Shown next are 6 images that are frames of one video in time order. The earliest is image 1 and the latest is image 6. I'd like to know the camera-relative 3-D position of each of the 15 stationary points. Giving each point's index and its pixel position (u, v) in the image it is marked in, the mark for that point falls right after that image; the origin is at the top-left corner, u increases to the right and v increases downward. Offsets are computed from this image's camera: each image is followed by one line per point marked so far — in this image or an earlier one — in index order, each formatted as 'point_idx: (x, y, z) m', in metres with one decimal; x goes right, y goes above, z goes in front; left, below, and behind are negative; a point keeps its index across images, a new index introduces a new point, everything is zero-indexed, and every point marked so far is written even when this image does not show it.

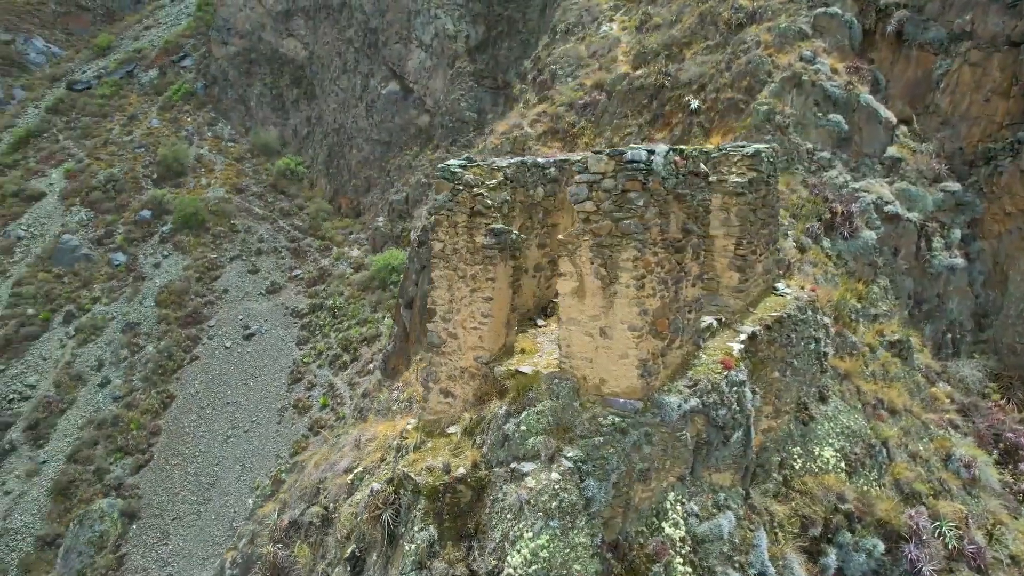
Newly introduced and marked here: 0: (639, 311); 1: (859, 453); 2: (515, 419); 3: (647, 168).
0: (+0.9, -0.2, +4.9) m
1: (+3.7, -1.7, +6.9) m
2: (-0.1, -1.0, +5.1) m
3: (+1.0, +0.9, +4.8) m
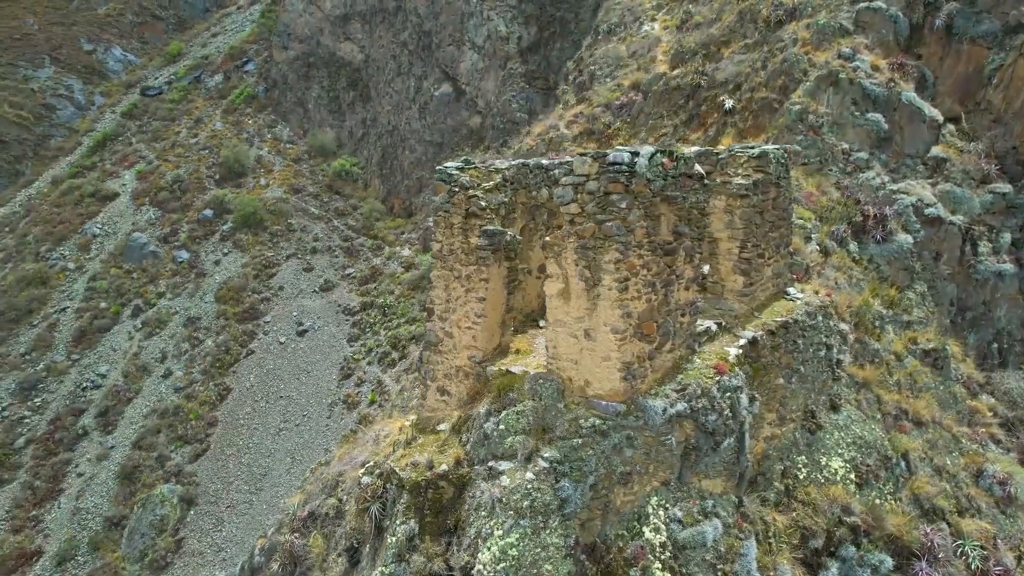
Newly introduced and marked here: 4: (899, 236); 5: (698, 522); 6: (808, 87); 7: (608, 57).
0: (+0.8, -0.2, +4.9) m
1: (+3.7, -1.8, +6.7) m
2: (-0.2, -1.0, +5.2) m
3: (+0.8, +0.9, +4.8) m
4: (+5.9, +0.8, +10.1) m
5: (+1.4, -1.8, +5.0) m
6: (+5.4, +3.7, +12.1) m
7: (+2.8, +6.7, +19.1) m
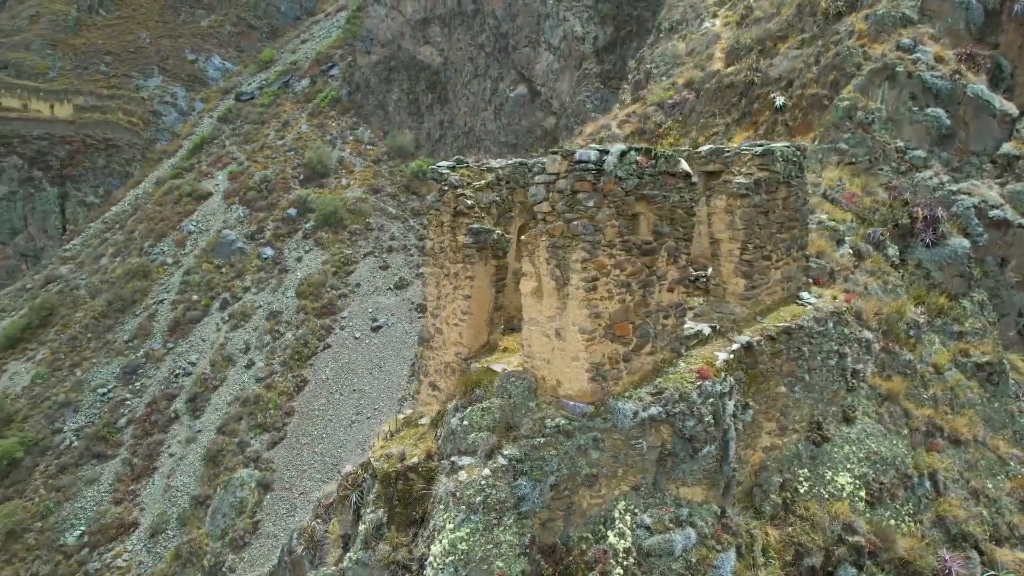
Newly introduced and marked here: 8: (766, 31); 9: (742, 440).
0: (+0.6, -0.2, +4.8) m
1: (+3.6, -1.9, +6.3) m
2: (-0.4, -1.0, +5.2) m
3: (+0.6, +0.9, +4.8) m
4: (+6.3, +0.7, +9.4) m
5: (+1.2, -1.8, +4.9) m
6: (+6.0, +3.6, +11.4) m
7: (+4.4, +6.7, +18.7) m
8: (+5.9, +5.9, +15.2) m
9: (+2.0, -1.3, +5.7) m
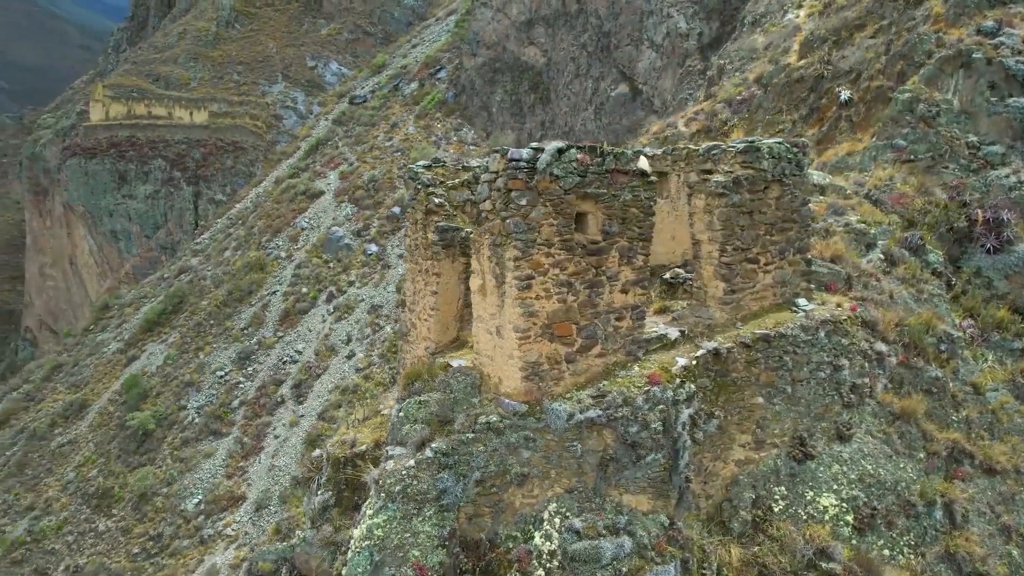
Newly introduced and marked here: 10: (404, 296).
0: (+0.1, -0.2, +4.8) m
1: (+3.2, -1.9, +5.7) m
2: (-0.8, -1.0, +5.4) m
3: (+0.1, +0.9, +4.7) m
4: (+6.5, +0.5, +8.3) m
5: (+0.7, -1.8, +4.8) m
6: (+6.7, +3.4, +10.4) m
7: (+6.3, +6.5, +17.9) m
8: (+7.1, +5.8, +14.1) m
9: (+1.6, -1.4, +5.4) m
10: (-1.1, -0.1, +6.6) m
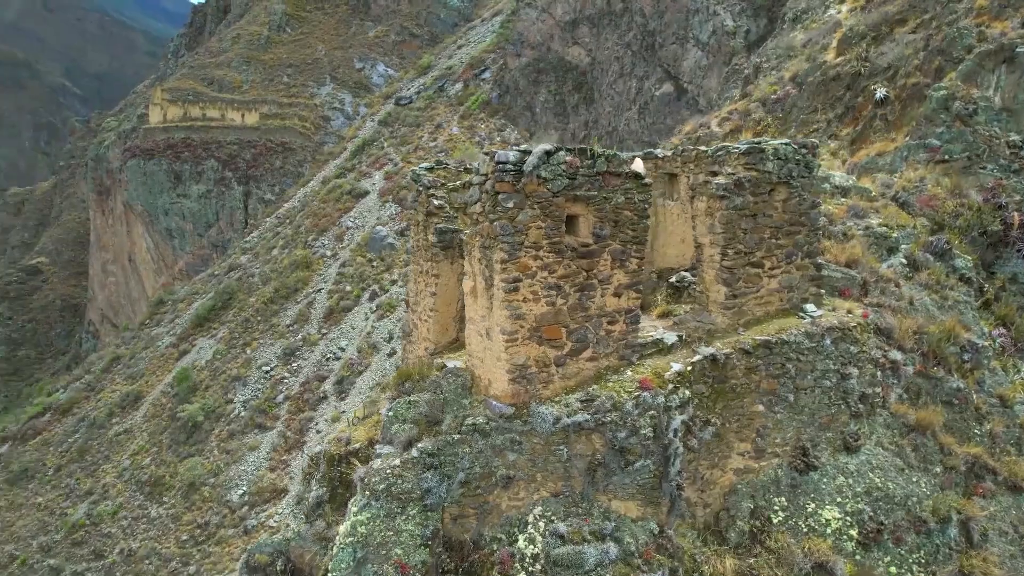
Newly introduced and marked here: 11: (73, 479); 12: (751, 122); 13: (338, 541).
0: (0.0, -0.2, +4.8) m
1: (+3.2, -2.0, +5.5) m
2: (-0.9, -1.0, +5.4) m
3: (+0.1, +0.9, +4.7) m
4: (+6.6, +0.4, +7.9) m
5: (+0.5, -1.8, +4.8) m
6: (+7.0, +3.3, +10.0) m
7: (+7.1, +6.4, +17.4) m
8: (+7.7, +5.7, +13.6) m
9: (+1.5, -1.4, +5.3) m
10: (-1.1, -0.1, +6.7) m
11: (-12.8, -5.6, +19.3) m
12: (+5.6, +3.9, +15.2) m
13: (-1.2, -1.8, +4.7) m
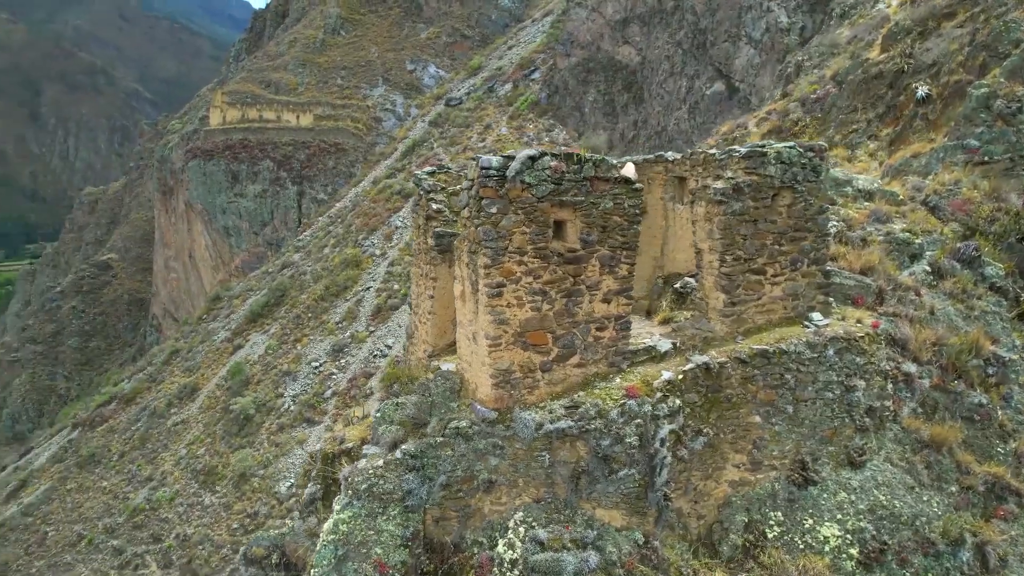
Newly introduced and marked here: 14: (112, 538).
0: (-0.1, -0.2, +4.8) m
1: (+3.1, -2.1, +5.3) m
2: (-1.0, -1.0, +5.5) m
3: (-0.1, +0.8, +4.7) m
4: (+6.7, +0.3, +7.4) m
5: (+0.4, -1.9, +4.7) m
6: (+7.3, +3.2, +9.4) m
7: (+8.0, +6.3, +16.9) m
8: (+8.3, +5.5, +13.0) m
9: (+1.4, -1.4, +5.2) m
10: (-1.0, -0.1, +6.8) m
11: (-11.9, -5.5, +20.3) m
12: (+6.3, +3.7, +14.7) m
13: (-1.4, -1.8, +4.8) m
14: (-10.6, -6.5, +17.1) m
